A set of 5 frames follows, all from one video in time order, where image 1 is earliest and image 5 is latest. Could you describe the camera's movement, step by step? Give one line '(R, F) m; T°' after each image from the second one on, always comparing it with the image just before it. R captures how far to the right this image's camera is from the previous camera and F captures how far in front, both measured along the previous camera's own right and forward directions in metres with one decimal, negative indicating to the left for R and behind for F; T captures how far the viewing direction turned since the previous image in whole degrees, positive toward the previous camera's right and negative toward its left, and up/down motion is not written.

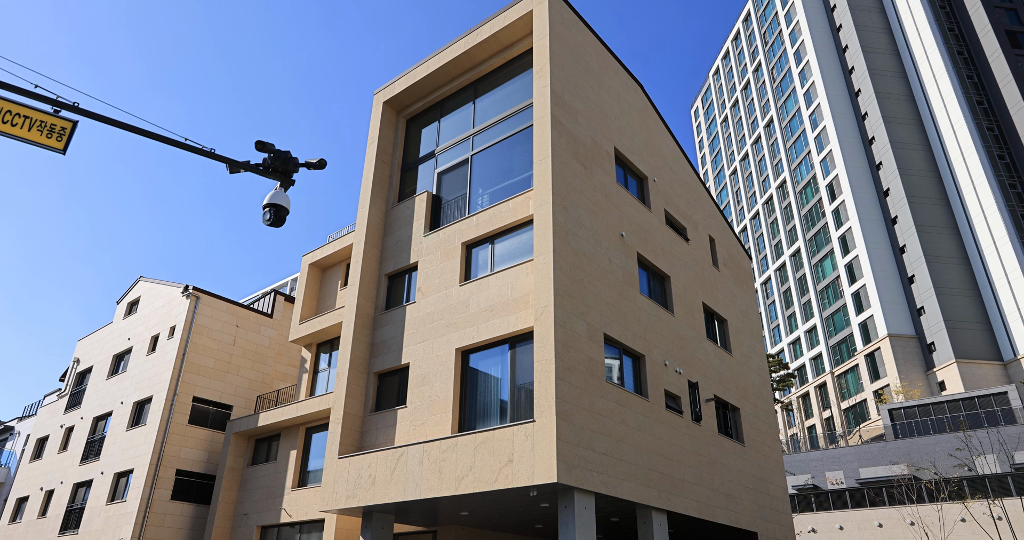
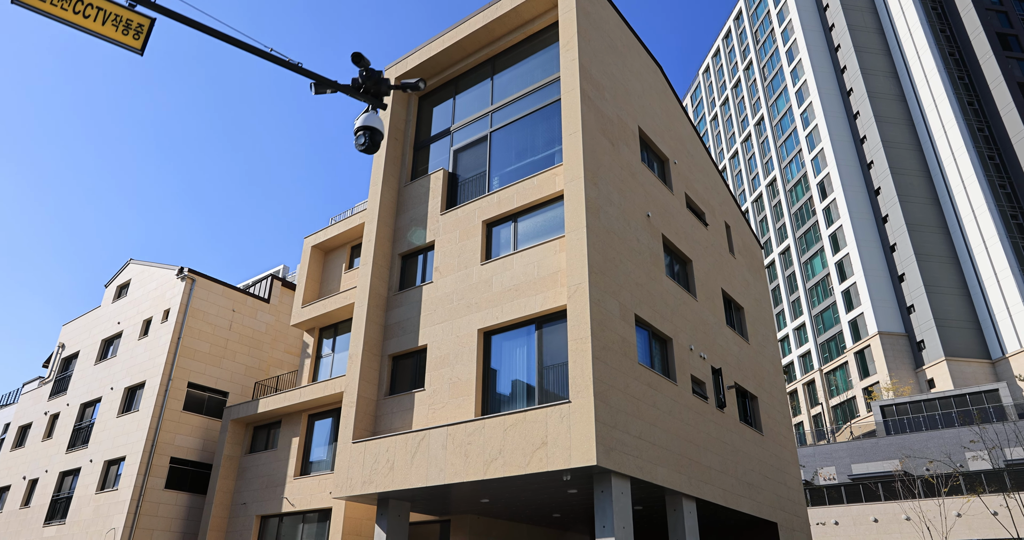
(-1.1, +0.7) m; +2°
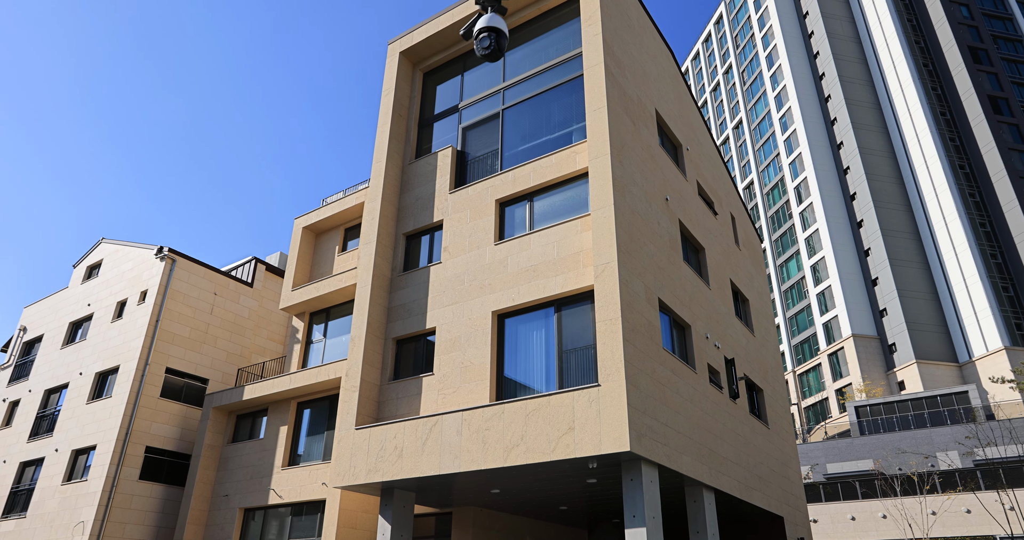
(-1.2, +0.8) m; +3°
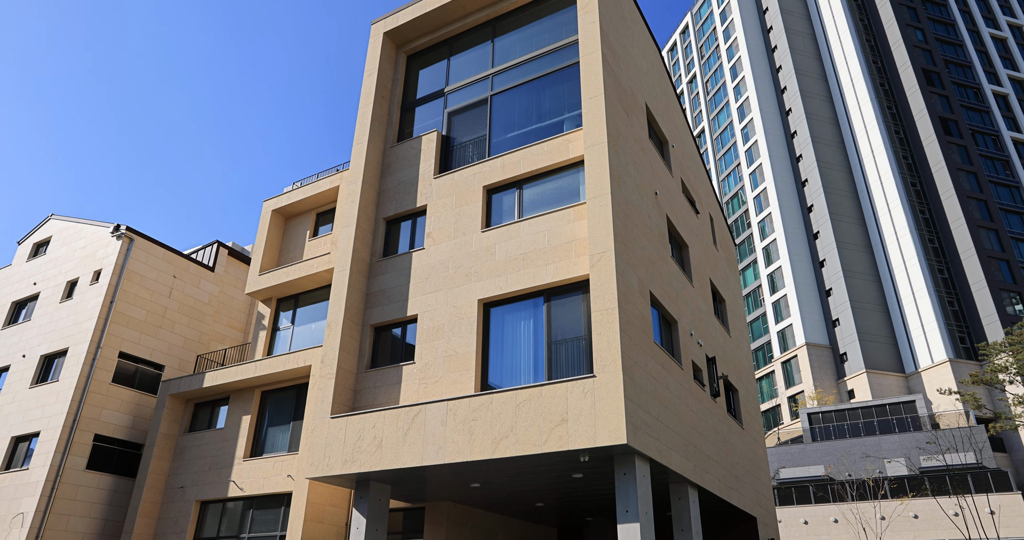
(-0.8, +0.5) m; +4°
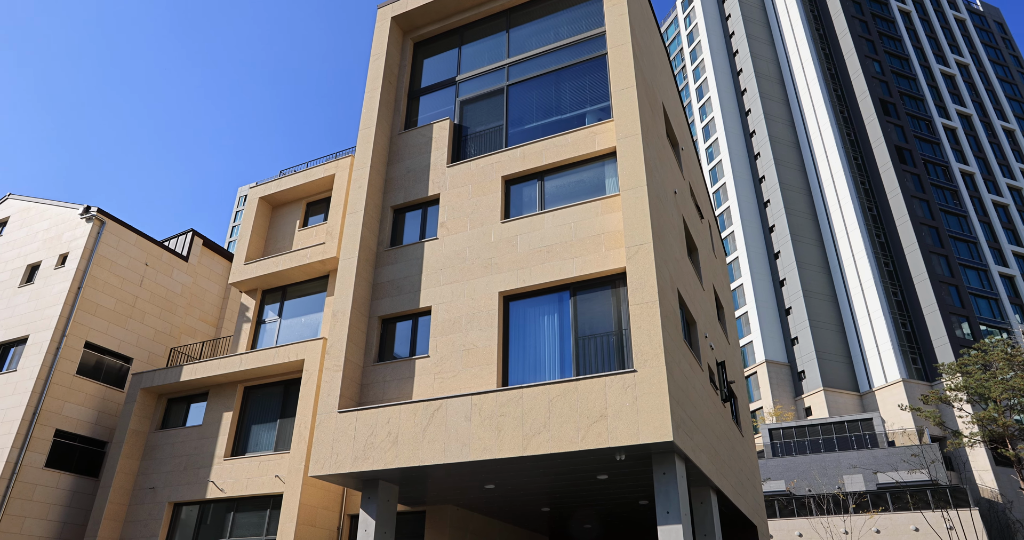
(-1.6, +0.7) m; +4°
